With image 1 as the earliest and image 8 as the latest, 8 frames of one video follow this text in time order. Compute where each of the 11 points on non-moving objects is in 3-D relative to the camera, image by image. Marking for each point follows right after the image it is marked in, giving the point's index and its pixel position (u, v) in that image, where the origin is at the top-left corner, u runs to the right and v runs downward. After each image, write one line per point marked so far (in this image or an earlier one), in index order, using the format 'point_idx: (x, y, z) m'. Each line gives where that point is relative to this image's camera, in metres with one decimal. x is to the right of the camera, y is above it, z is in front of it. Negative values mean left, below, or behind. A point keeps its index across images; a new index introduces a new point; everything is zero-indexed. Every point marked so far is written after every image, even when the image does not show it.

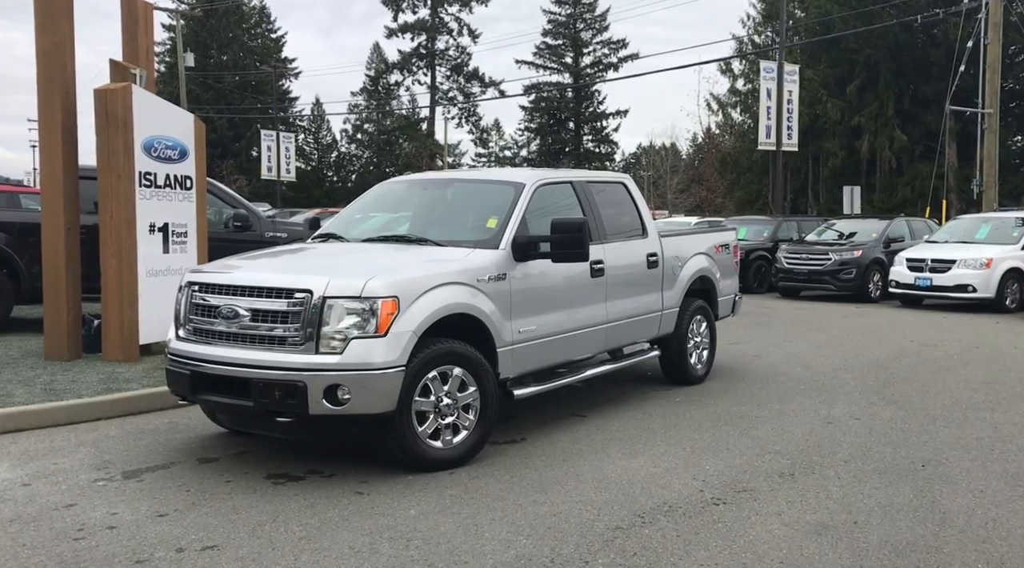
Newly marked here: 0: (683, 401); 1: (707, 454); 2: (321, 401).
0: (+1.6, -1.1, +7.6) m
1: (+1.3, -1.1, +5.5) m
2: (-1.1, -0.6, +4.6) m
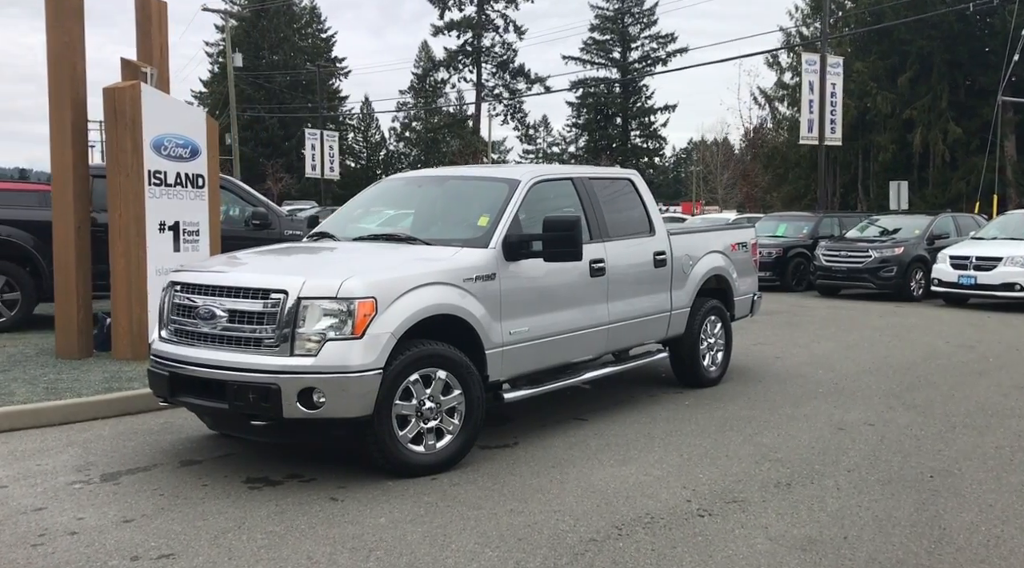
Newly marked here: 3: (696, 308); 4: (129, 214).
0: (+1.6, -1.1, +7.3) m
1: (+1.2, -1.1, +5.2) m
2: (-1.2, -0.6, +4.4) m
3: (+1.8, -0.2, +8.1) m
4: (-4.2, +0.8, +9.0) m
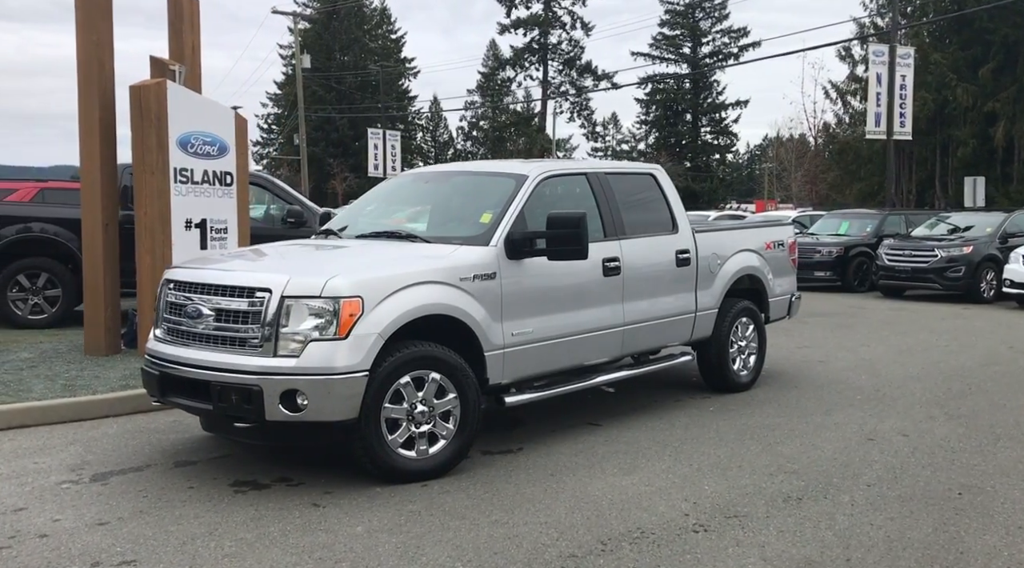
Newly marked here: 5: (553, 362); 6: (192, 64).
0: (+1.7, -1.1, +7.0) m
1: (+1.2, -1.1, +4.9) m
2: (-1.2, -0.6, +4.3) m
3: (+2.0, -0.2, +7.7) m
4: (-3.9, +0.8, +9.1) m
5: (+0.3, -0.5, +5.7) m
6: (-4.1, +2.8, +10.5) m
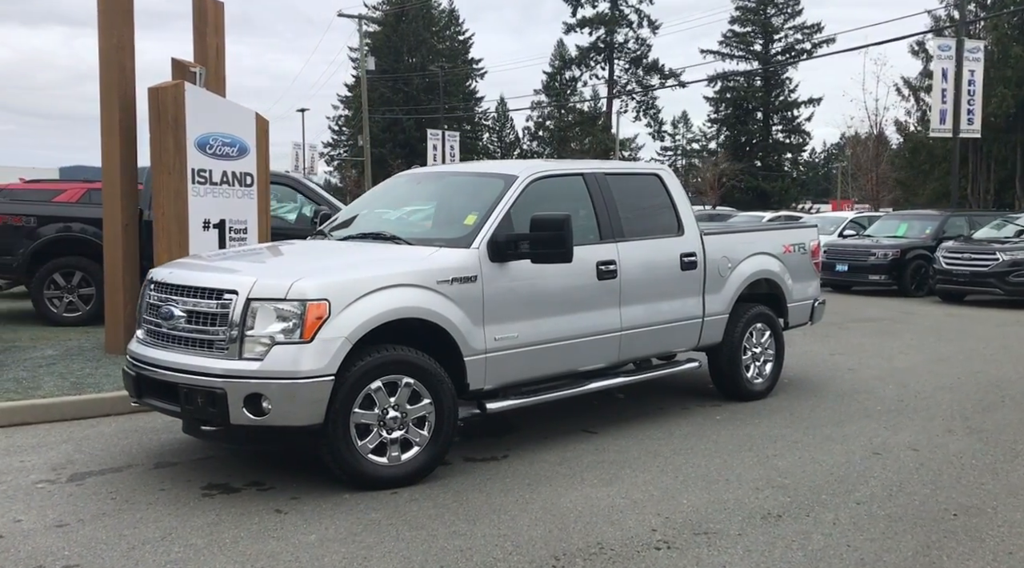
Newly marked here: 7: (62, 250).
0: (+1.7, -1.1, +6.8) m
1: (+1.1, -1.1, +4.7) m
2: (-1.4, -0.7, +4.3) m
3: (+2.0, -0.3, +7.5) m
4: (-3.8, +0.8, +9.2) m
5: (+0.2, -0.6, +5.6) m
6: (-3.8, +2.8, +10.7) m
7: (-6.6, +0.5, +12.2) m
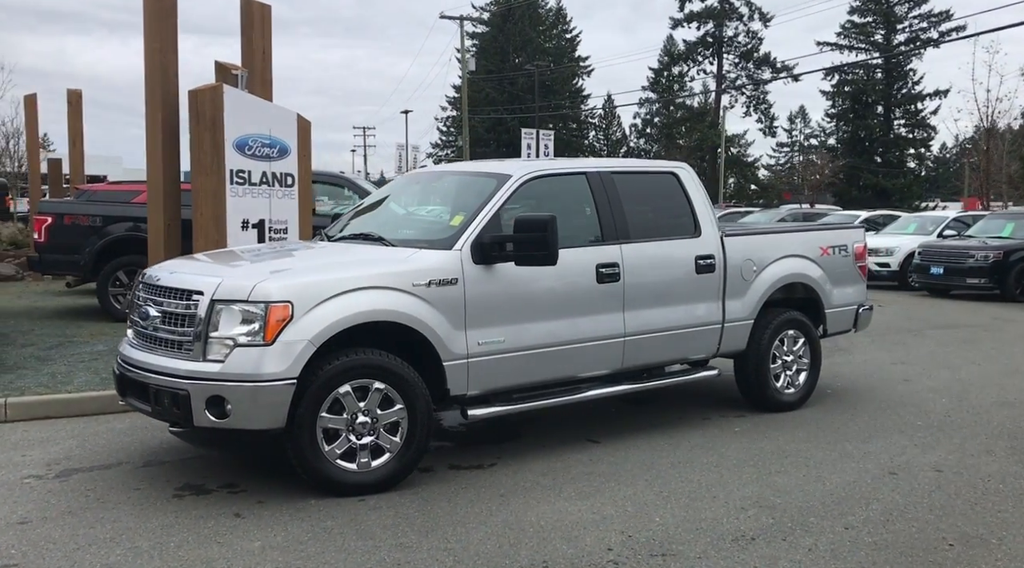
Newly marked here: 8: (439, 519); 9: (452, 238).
0: (+1.8, -1.1, +6.4) m
1: (+0.9, -1.2, +4.4) m
2: (-1.6, -0.7, +4.3) m
3: (+2.2, -0.3, +7.1) m
4: (-3.4, +0.8, +9.4) m
5: (+0.1, -0.6, +5.4) m
6: (-3.3, +2.8, +10.9) m
7: (-5.9, +0.5, +12.6) m
8: (-0.4, -1.2, +4.1) m
9: (-0.4, +0.3, +5.1) m
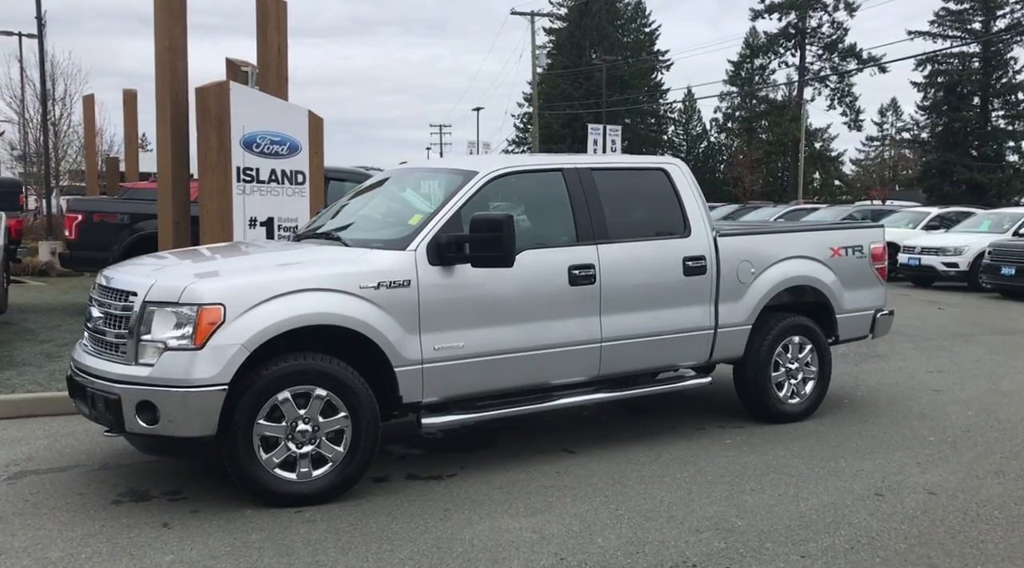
0: (+1.6, -1.2, +6.0) m
1: (+0.6, -1.2, +4.1) m
2: (-1.9, -0.7, +4.1) m
3: (+2.1, -0.3, +6.7) m
4: (-3.4, +0.8, +9.4) m
5: (-0.1, -0.6, +5.2) m
6: (-3.1, +2.9, +10.8) m
7: (-5.6, +0.6, +12.8) m
8: (-0.7, -1.2, +3.9) m
9: (-0.6, +0.3, +4.9) m
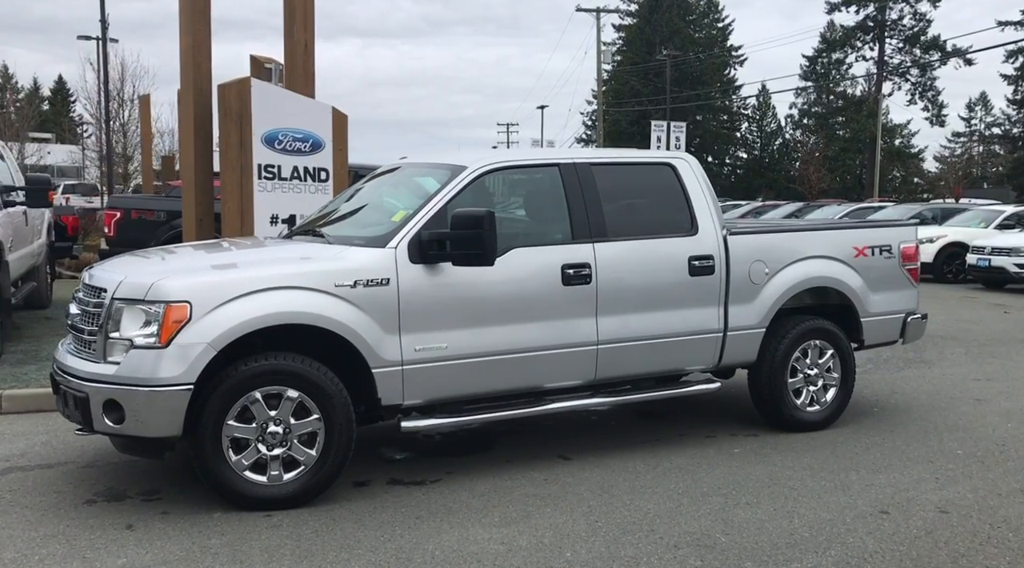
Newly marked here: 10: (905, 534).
0: (+1.6, -1.2, +5.8) m
1: (+0.5, -1.2, +3.9) m
2: (-2.0, -0.7, +4.1) m
3: (+2.1, -0.3, +6.4) m
4: (-3.1, +0.8, +9.4) m
5: (-0.2, -0.6, +5.0) m
6: (-2.8, +2.9, +10.8) m
7: (-5.1, +0.6, +13.0) m
8: (-0.8, -1.2, +3.8) m
9: (-0.7, +0.3, +4.8) m
10: (+1.9, -1.2, +4.0) m
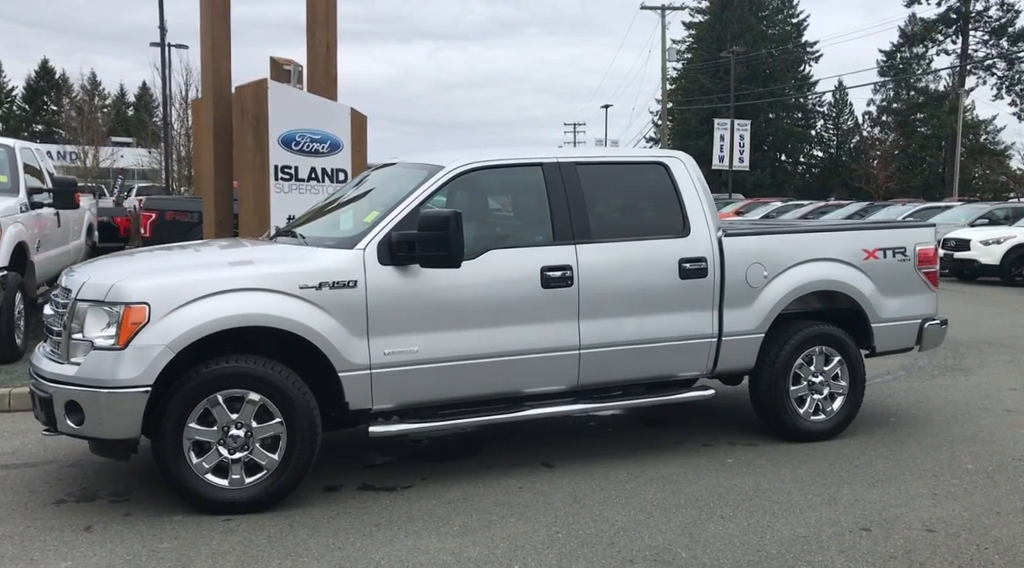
0: (+1.5, -1.2, +5.5) m
1: (+0.3, -1.2, +3.8) m
2: (-2.2, -0.7, +4.1) m
3: (+2.0, -0.4, +6.1) m
4: (-3.0, +0.8, +9.5) m
5: (-0.3, -0.6, +4.9) m
6: (-2.5, +2.9, +10.9) m
7: (-4.8, +0.6, +13.2) m
8: (-1.1, -1.2, +3.8) m
9: (-0.8, +0.3, +4.7) m
10: (+1.7, -1.2, +3.8) m
